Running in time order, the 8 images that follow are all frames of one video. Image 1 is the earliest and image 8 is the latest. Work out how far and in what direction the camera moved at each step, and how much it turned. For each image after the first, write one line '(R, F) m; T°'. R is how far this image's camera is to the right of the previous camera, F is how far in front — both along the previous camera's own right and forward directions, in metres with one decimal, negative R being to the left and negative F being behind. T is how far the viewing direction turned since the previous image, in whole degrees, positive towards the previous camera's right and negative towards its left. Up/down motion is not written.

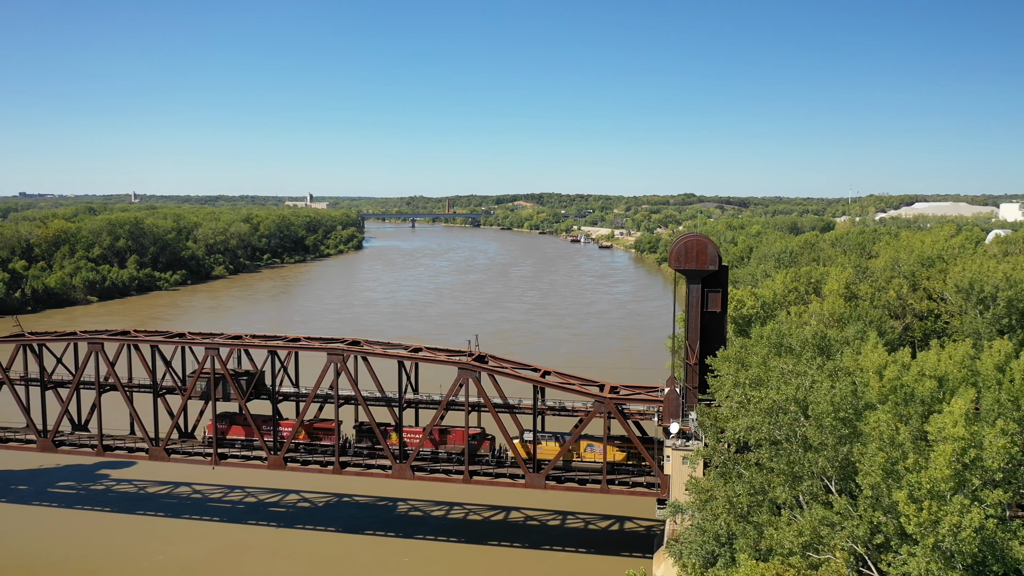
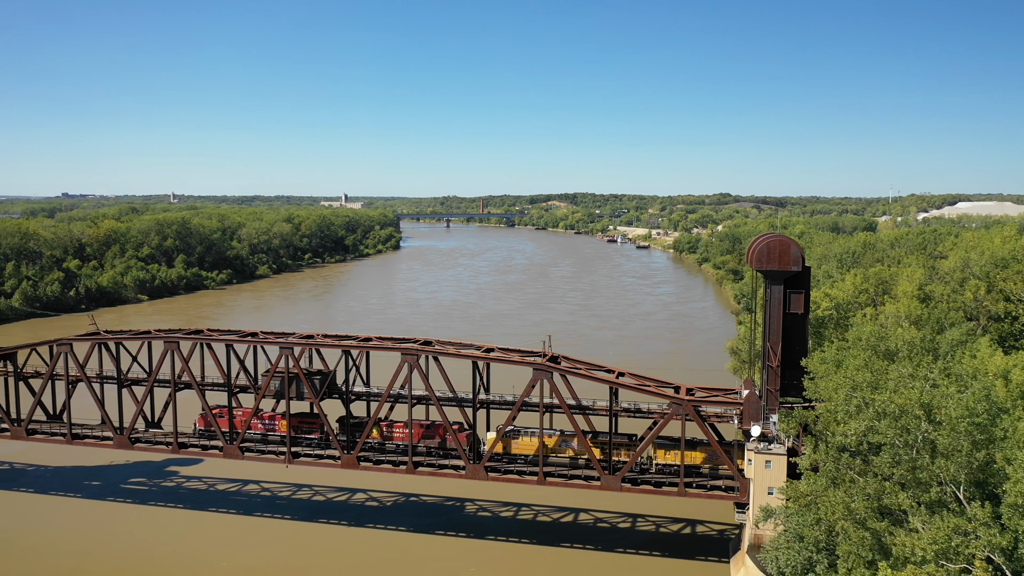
(-1.1, +0.1) m; -2°
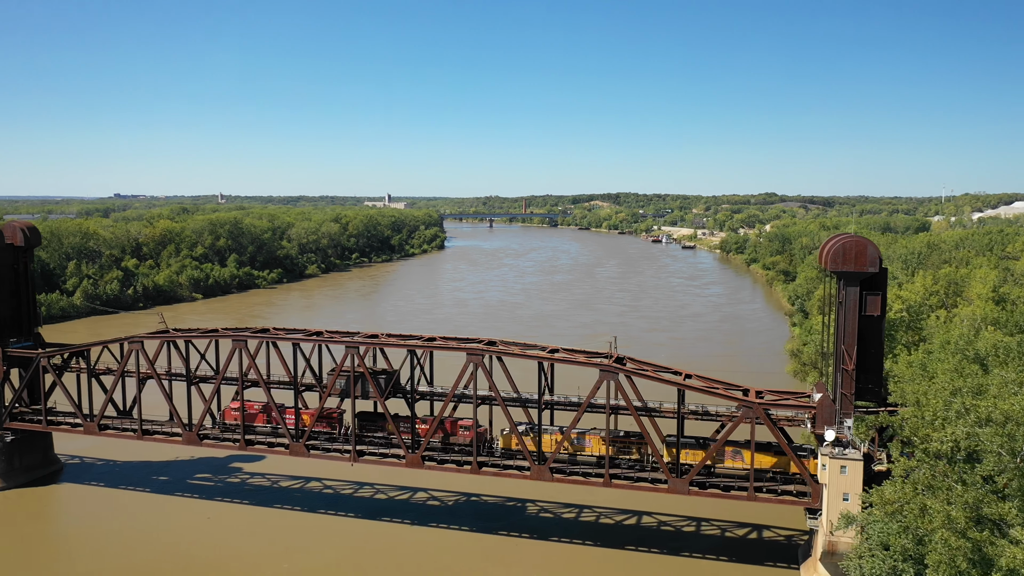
(-0.6, +0.1) m; -3°
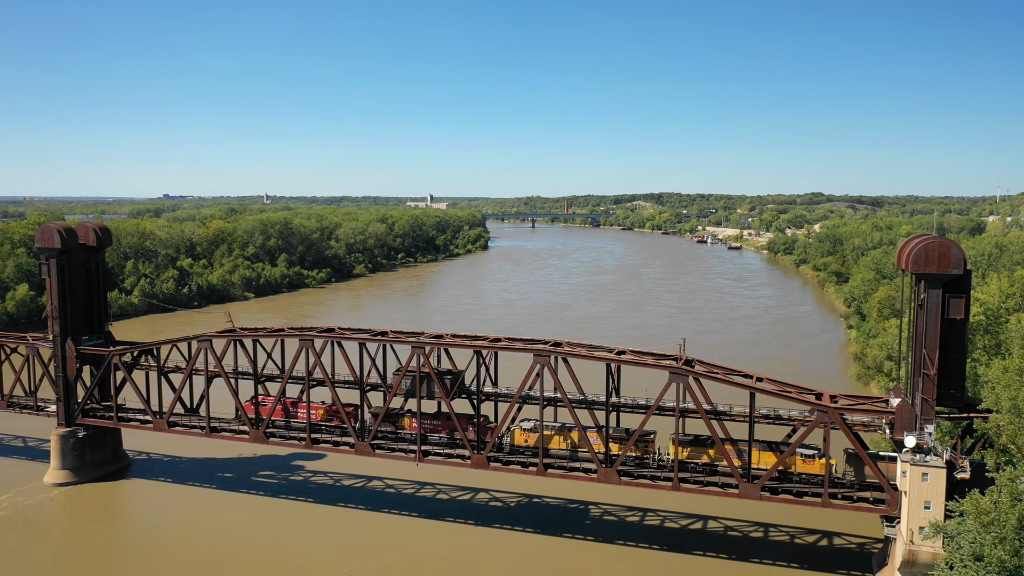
(-0.7, +0.1) m; -3°
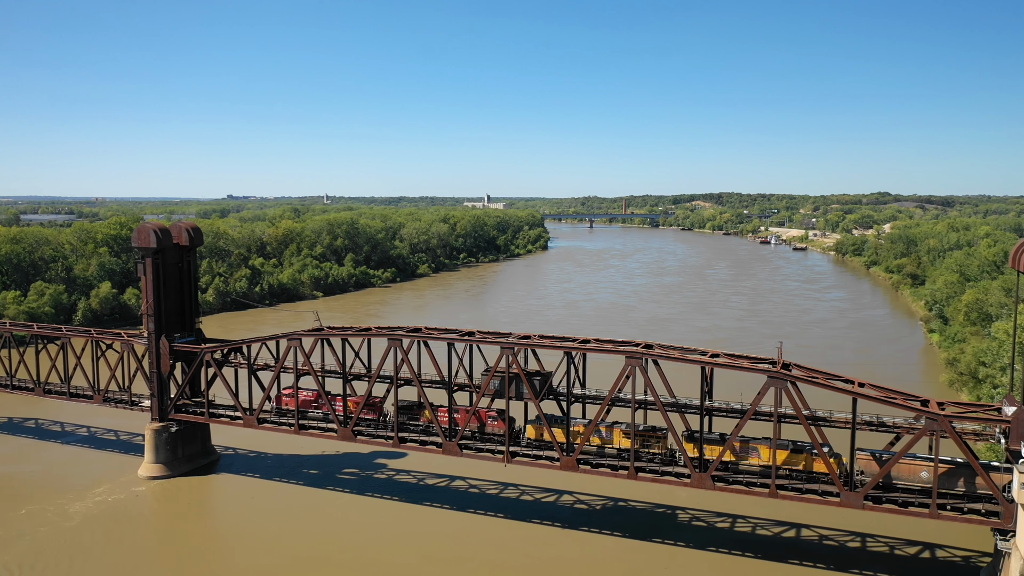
(-0.9, +0.1) m; -4°
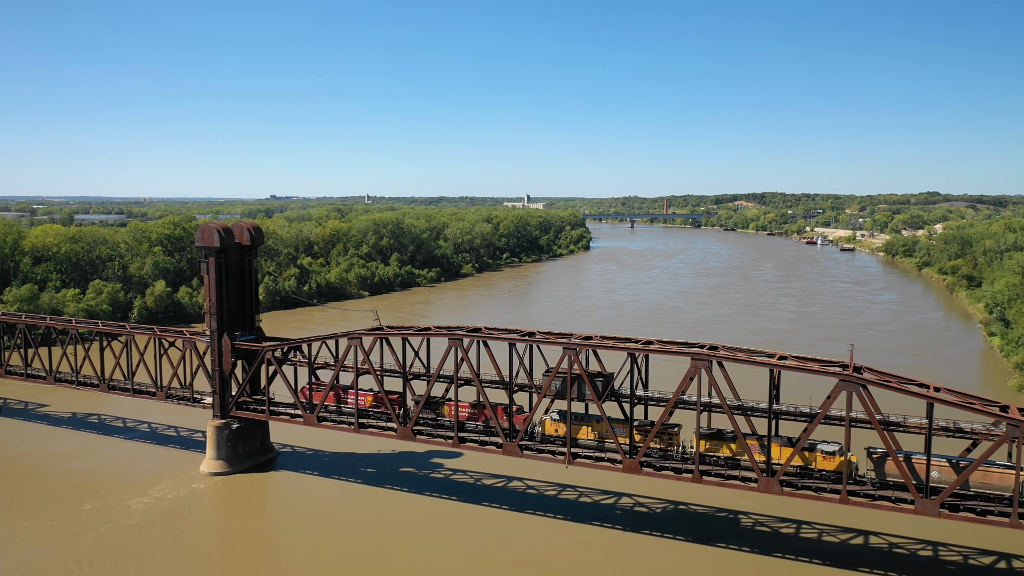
(-0.6, +0.1) m; -3°
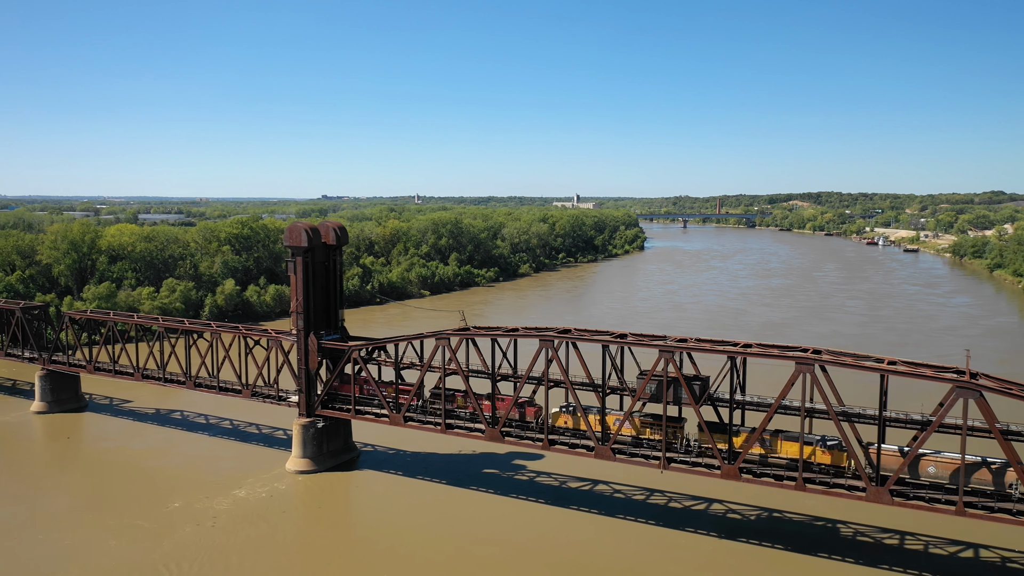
(-1.2, +0.2) m; -3°
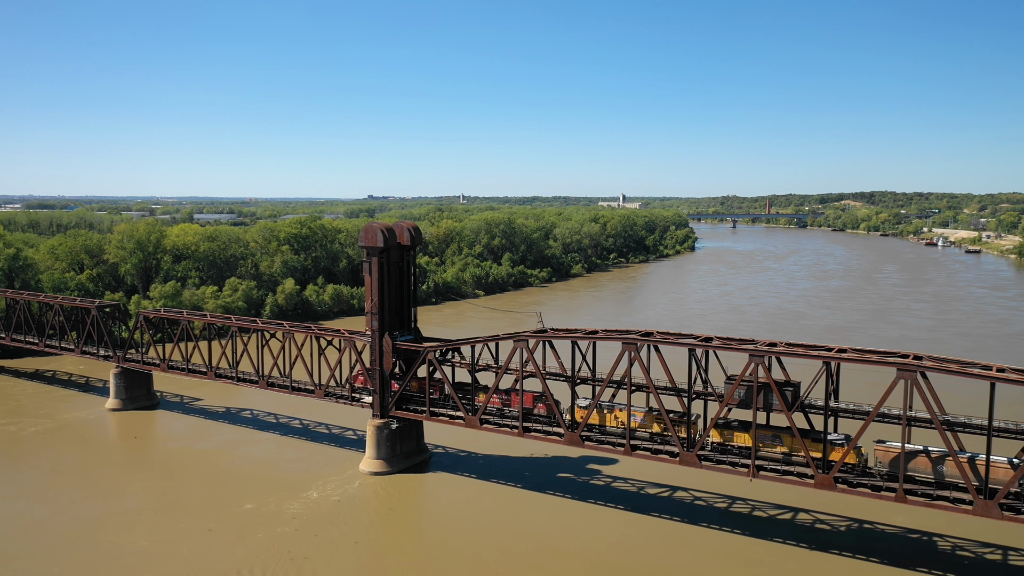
(-1.1, +0.4) m; -3°
